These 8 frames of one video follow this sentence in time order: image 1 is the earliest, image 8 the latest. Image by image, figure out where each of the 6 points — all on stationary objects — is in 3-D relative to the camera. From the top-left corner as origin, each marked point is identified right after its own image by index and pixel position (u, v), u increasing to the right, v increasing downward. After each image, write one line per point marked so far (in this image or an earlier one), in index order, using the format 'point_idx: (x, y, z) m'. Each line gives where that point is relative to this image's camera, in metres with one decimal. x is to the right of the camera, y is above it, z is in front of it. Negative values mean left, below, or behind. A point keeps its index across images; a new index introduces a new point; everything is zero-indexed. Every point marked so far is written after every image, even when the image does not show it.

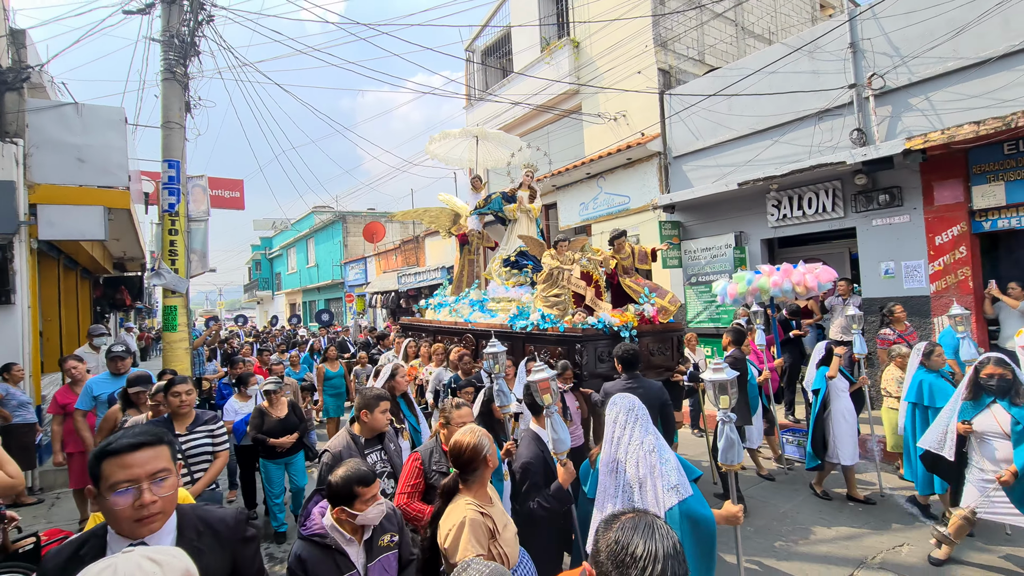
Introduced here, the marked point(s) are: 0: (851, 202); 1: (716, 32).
0: (+5.5, +1.4, +7.9) m
1: (+5.0, +6.3, +12.0) m
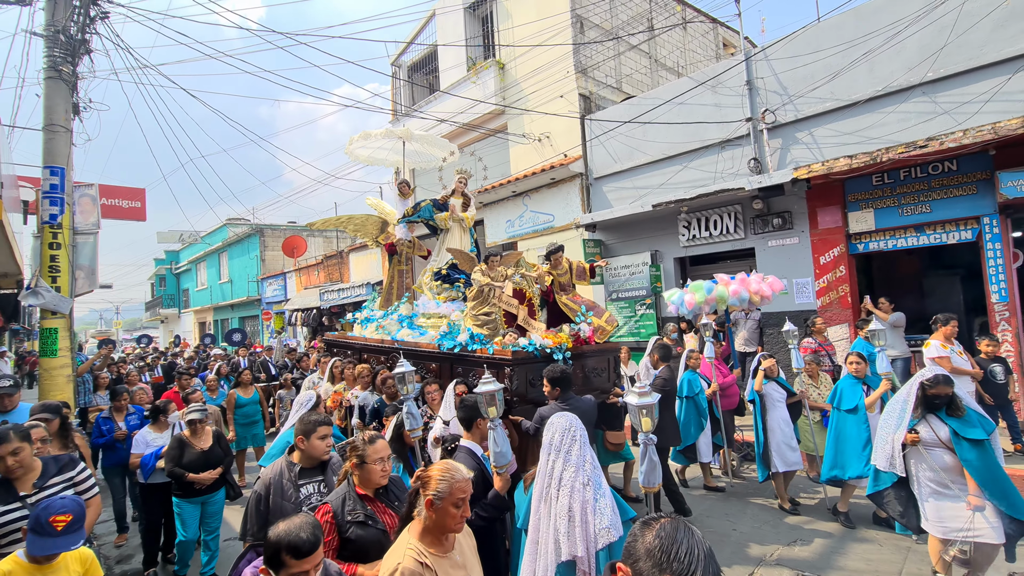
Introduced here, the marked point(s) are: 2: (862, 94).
0: (+4.2, +1.1, +8.7) m
1: (+3.1, +5.9, +12.8) m
2: (+5.2, +2.9, +7.4) m
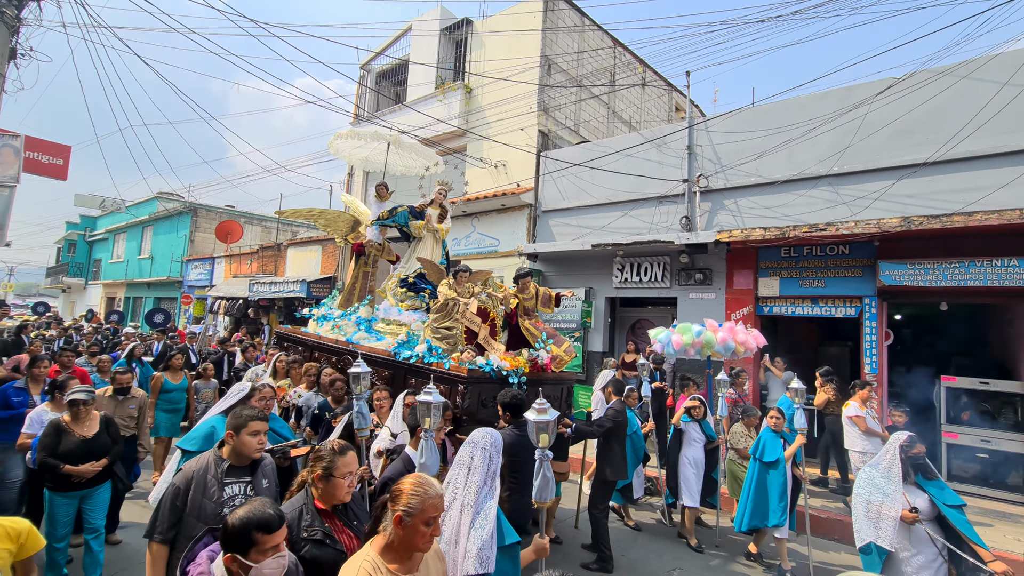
0: (+3.1, +0.2, +9.4) m
1: (+2.2, +5.0, +13.6) m
2: (+4.5, +1.9, +8.3) m
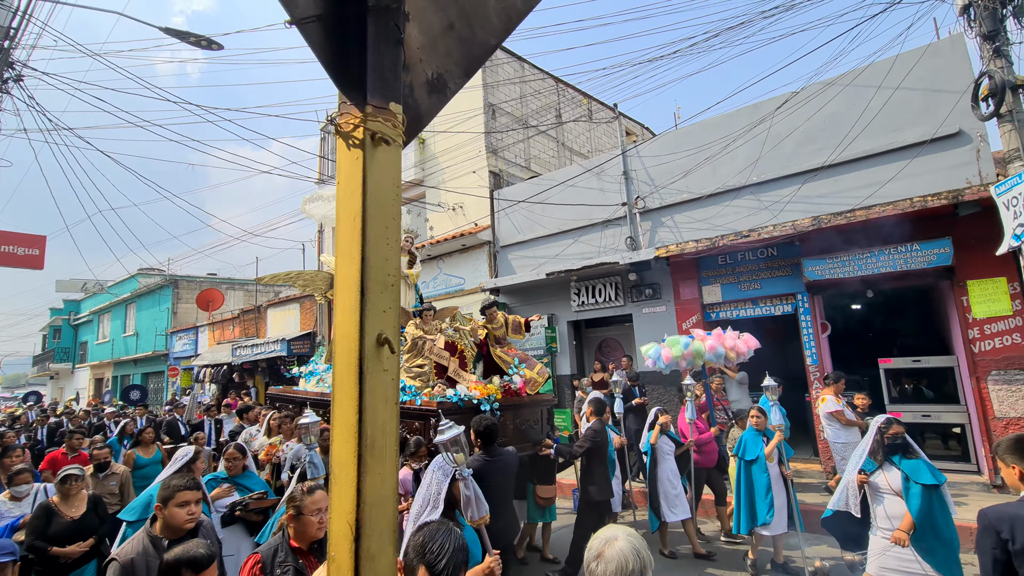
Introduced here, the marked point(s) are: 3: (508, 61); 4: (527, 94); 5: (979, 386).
0: (+2.3, -0.1, +9.9) m
1: (+0.8, +4.2, +14.4) m
2: (+3.5, +1.8, +8.9) m
3: (-0.1, +6.4, +13.8) m
4: (+0.4, +5.6, +14.0) m
5: (+6.4, -1.3, +6.7) m
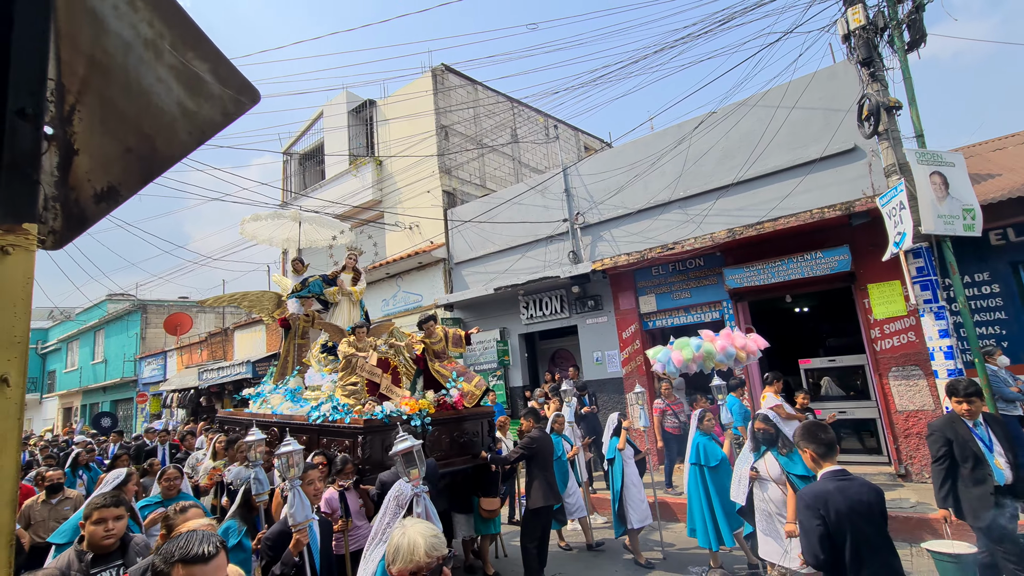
0: (+1.3, -0.4, +10.3) m
1: (-0.5, +3.8, +14.8) m
2: (+2.4, +1.6, +9.4) m
3: (-1.5, +6.0, +14.3) m
4: (-0.9, +5.1, +14.5) m
5: (+5.4, -1.4, +7.2) m
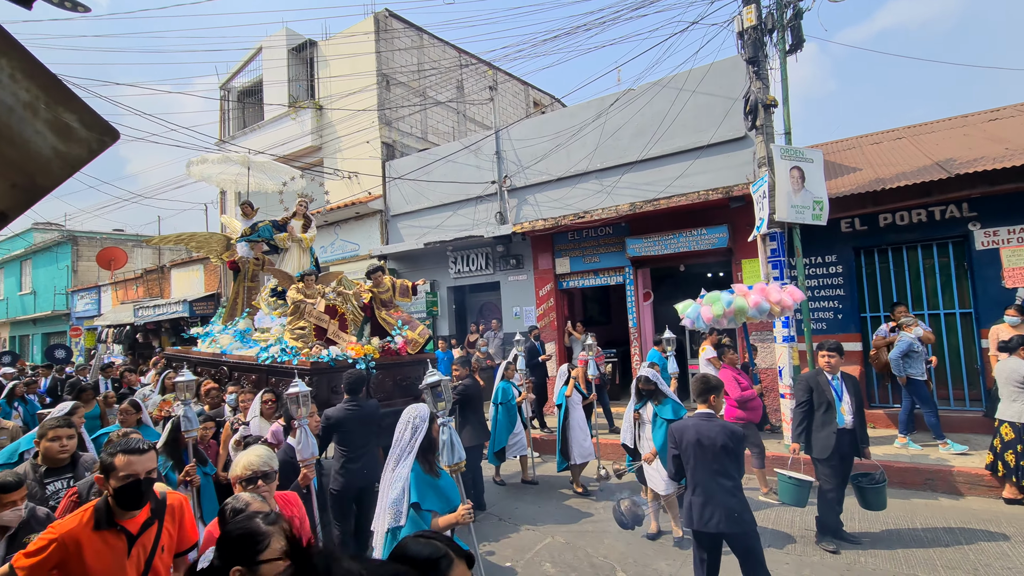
0: (-0.4, +0.6, +11.0) m
1: (-2.3, +5.2, +14.9) m
2: (+0.9, +2.4, +10.0) m
3: (-3.1, +7.4, +14.1) m
4: (-2.6, +6.6, +14.5) m
5: (+4.0, -1.0, +8.4) m
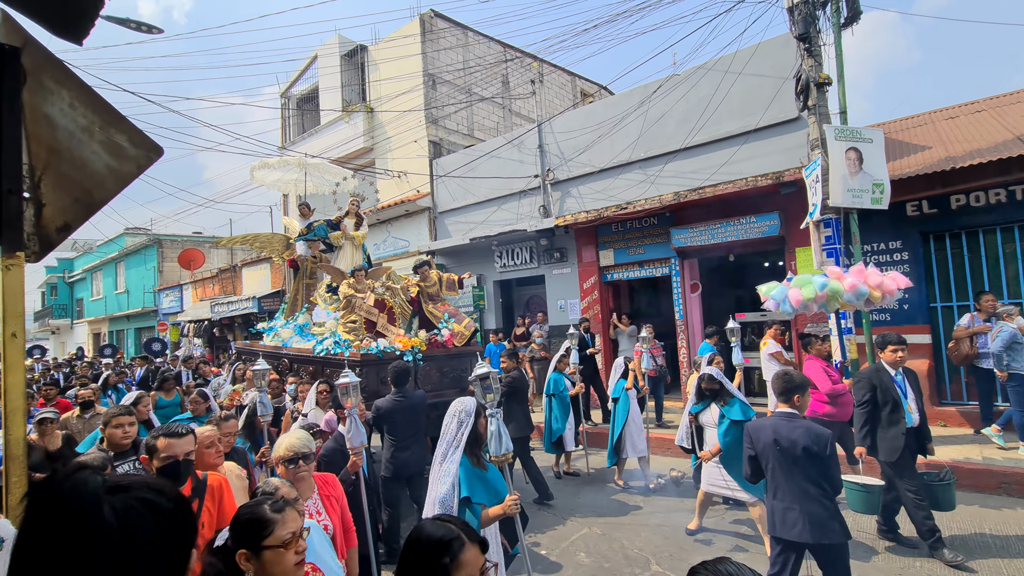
0: (+0.6, +0.7, +11.1) m
1: (-0.9, +5.4, +15.1) m
2: (+1.8, +2.5, +9.9) m
3: (-1.8, +7.6, +14.4) m
4: (-1.3, +6.7, +14.6) m
5: (+4.7, -0.8, +8.0) m
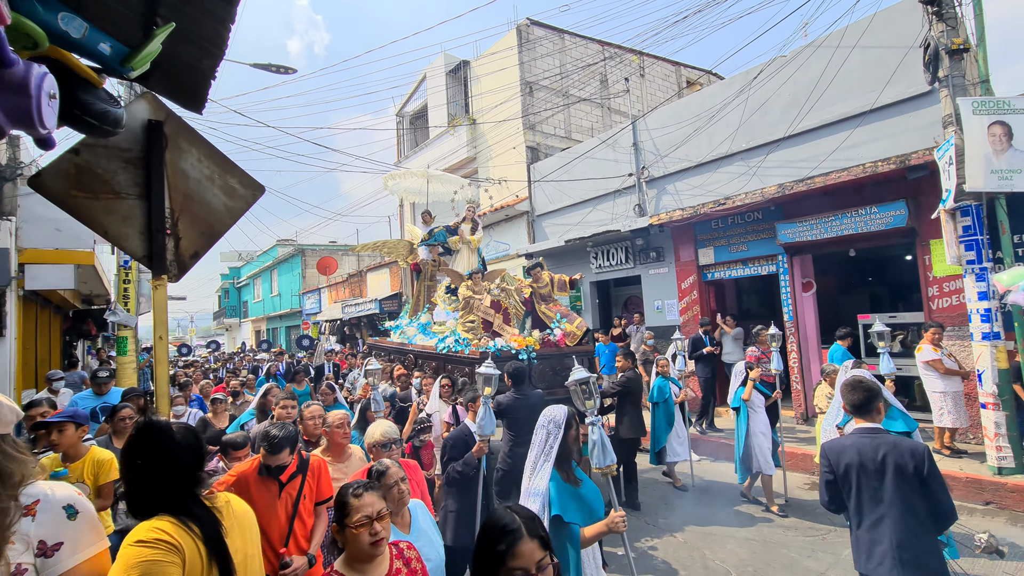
0: (+2.8, +0.7, +10.9) m
1: (+2.1, +5.4, +15.2) m
2: (+3.6, +2.5, +9.5) m
3: (+1.0, +7.5, +14.6) m
4: (+1.6, +6.7, +14.8) m
5: (+6.0, -0.8, +7.0) m
